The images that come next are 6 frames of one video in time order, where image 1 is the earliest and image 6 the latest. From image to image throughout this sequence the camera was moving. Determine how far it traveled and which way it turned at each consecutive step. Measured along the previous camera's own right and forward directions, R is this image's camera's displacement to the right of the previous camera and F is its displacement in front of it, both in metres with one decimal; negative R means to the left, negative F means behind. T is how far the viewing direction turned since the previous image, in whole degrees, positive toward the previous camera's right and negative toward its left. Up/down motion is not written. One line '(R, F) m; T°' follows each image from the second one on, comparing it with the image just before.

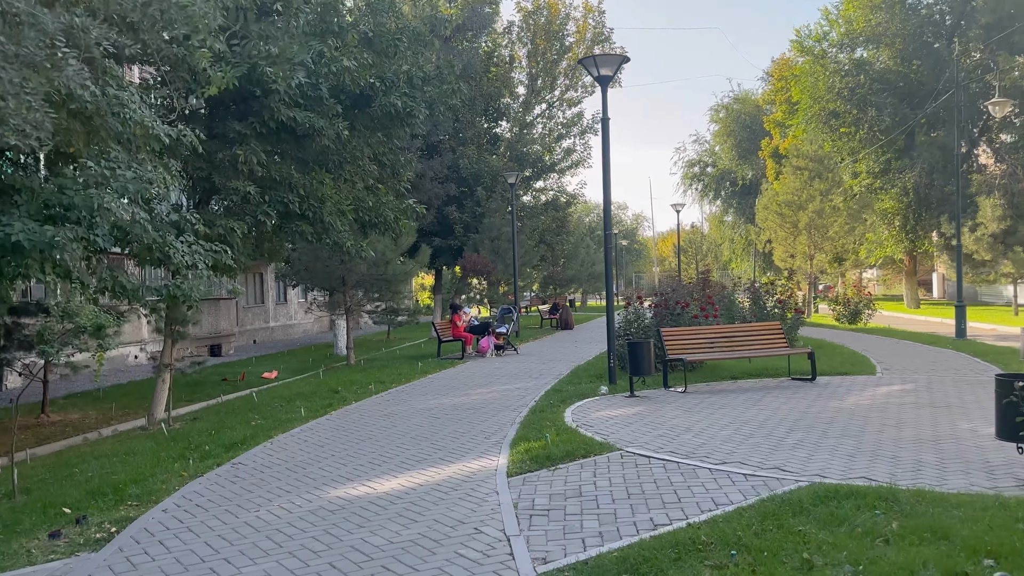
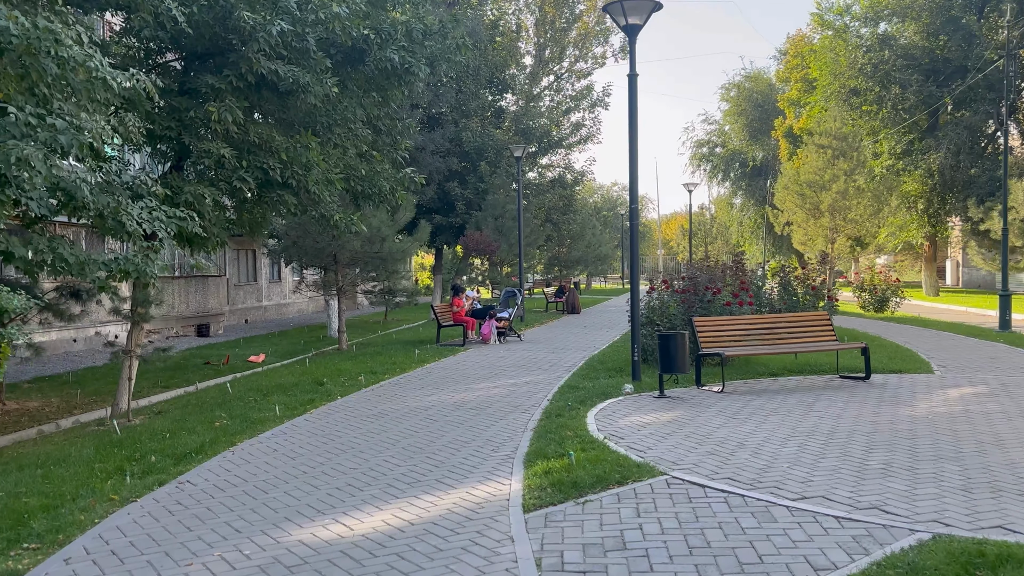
(-0.1, +1.4) m; 0°
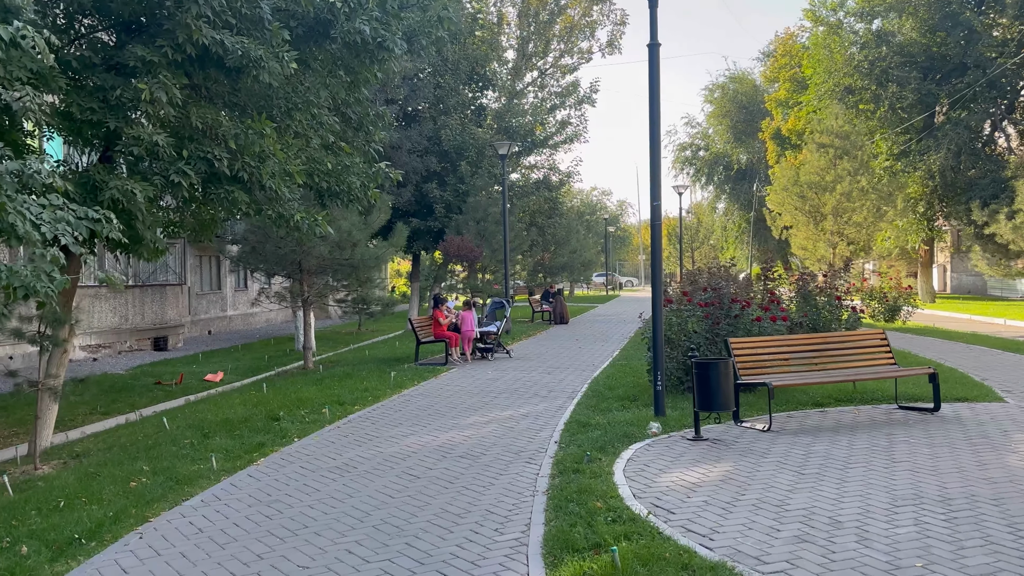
(-0.2, +1.7) m; +2°
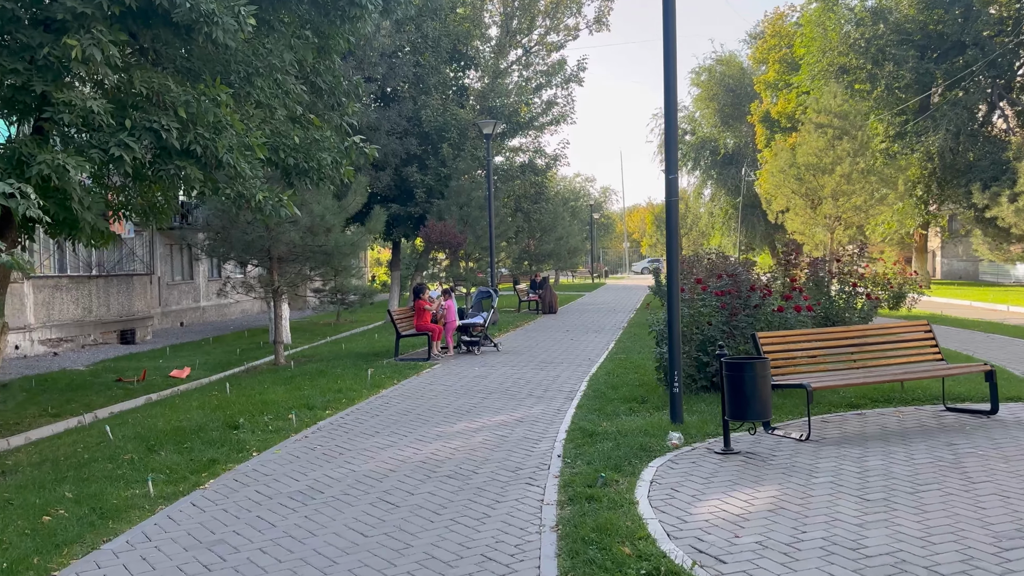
(-0.1, +1.1) m; +1°
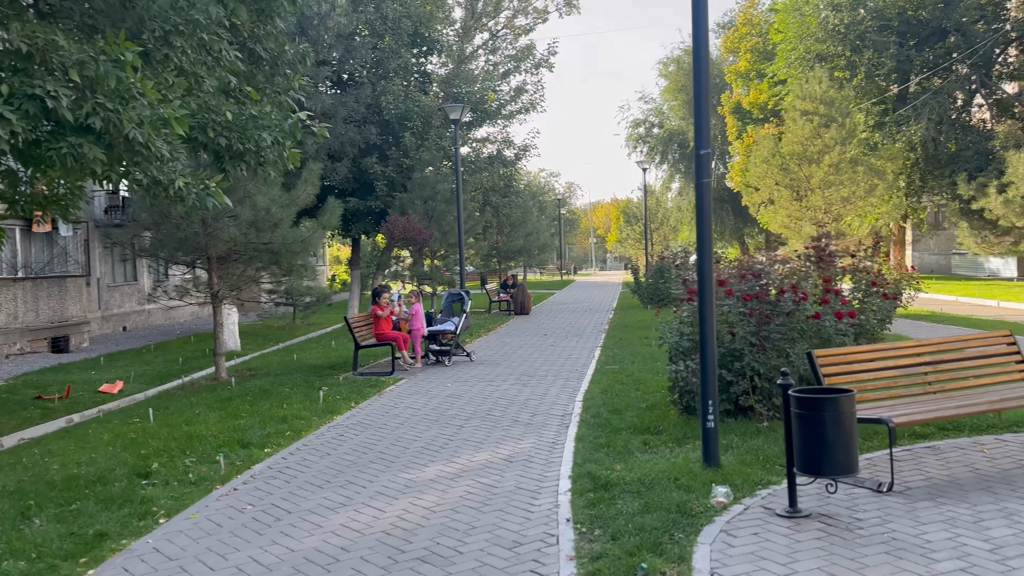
(-0.2, +1.5) m; +3°
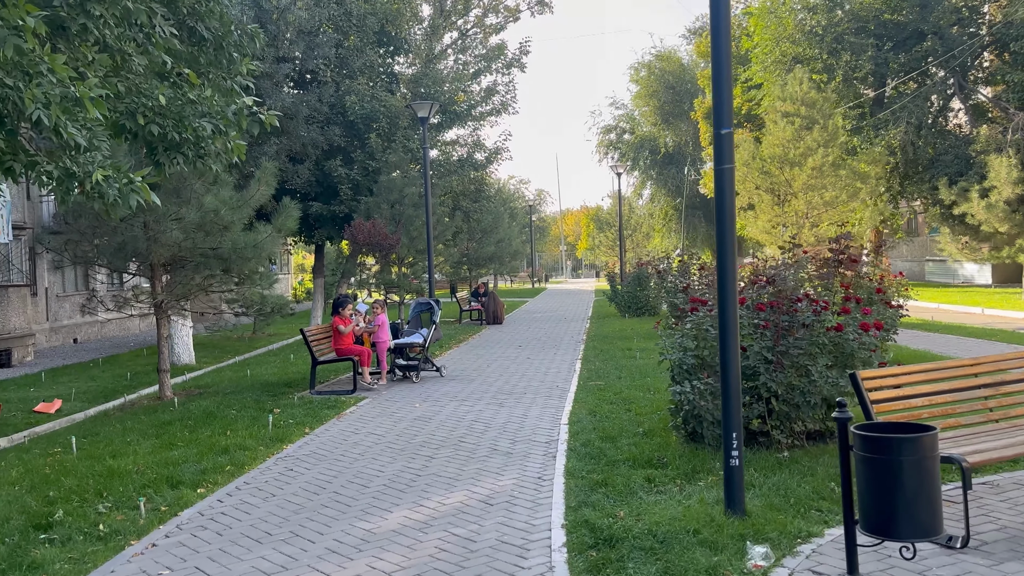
(-0.1, +1.0) m; +2°
